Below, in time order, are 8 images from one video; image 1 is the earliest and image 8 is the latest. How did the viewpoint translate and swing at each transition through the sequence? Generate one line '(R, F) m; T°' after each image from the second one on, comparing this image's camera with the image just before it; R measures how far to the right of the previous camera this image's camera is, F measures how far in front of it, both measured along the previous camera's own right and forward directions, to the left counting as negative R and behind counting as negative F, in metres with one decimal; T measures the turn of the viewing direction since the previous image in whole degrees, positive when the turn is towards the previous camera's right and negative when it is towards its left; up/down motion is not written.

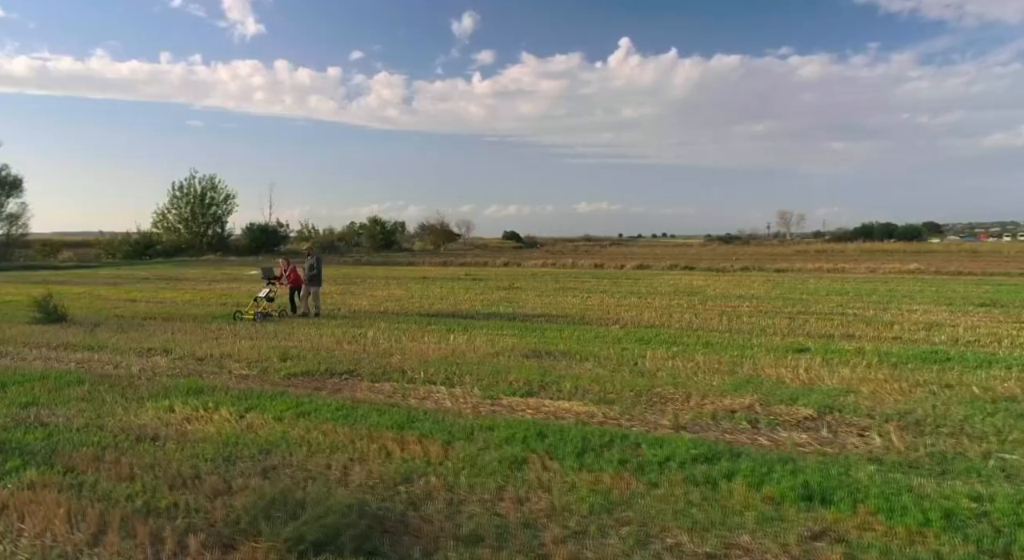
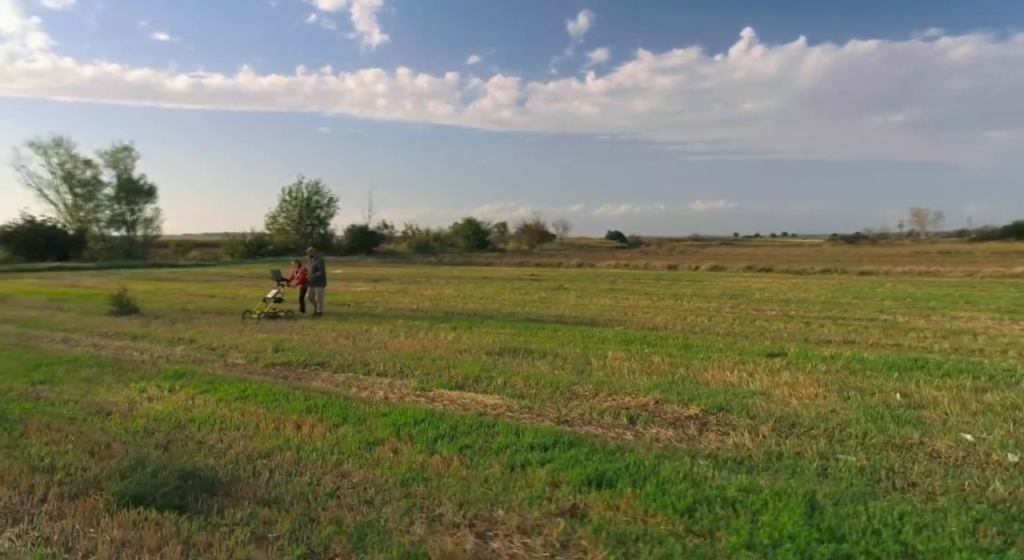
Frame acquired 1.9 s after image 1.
(+1.9, -0.3) m; -8°
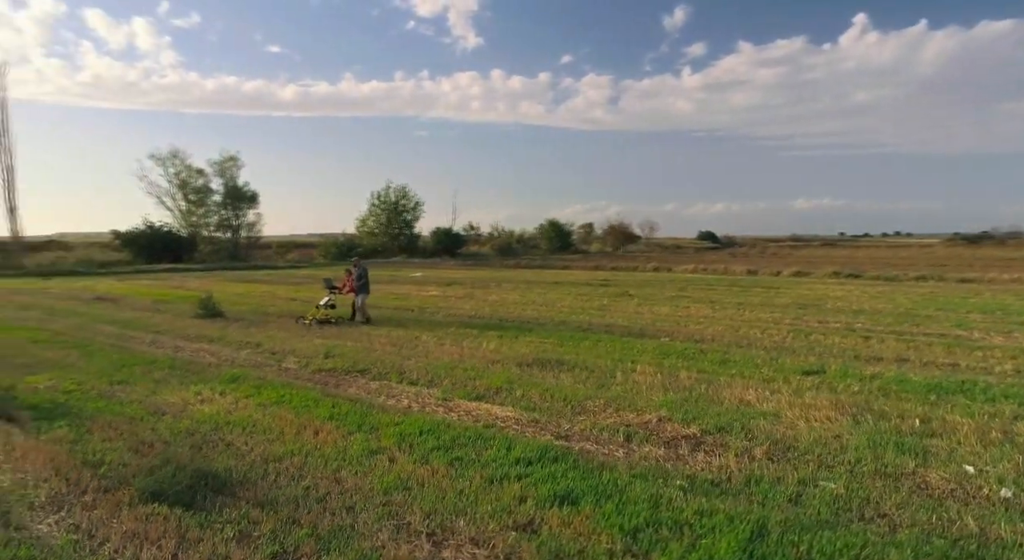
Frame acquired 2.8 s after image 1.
(+0.8, -0.2) m; -7°
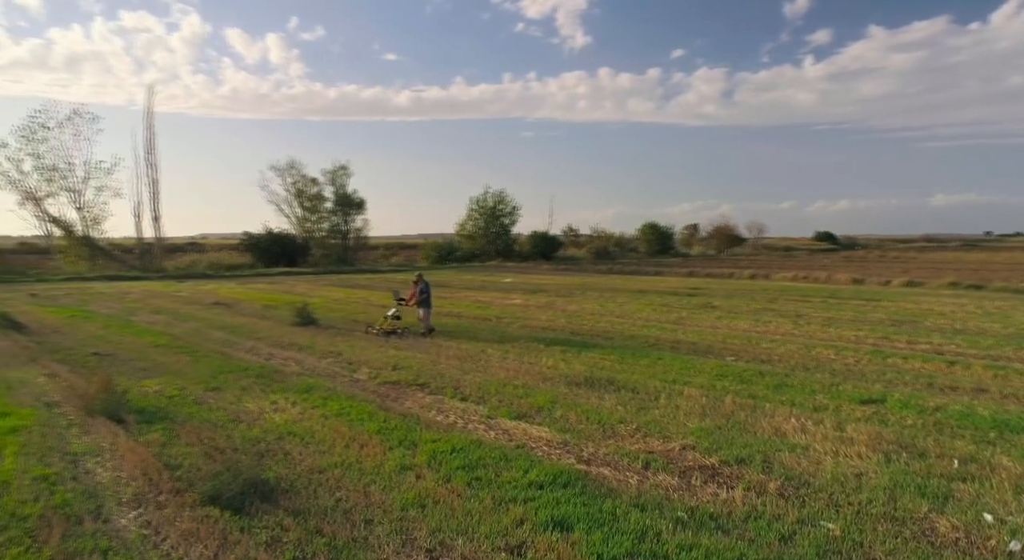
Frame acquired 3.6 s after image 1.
(+0.7, -0.4) m; -9°
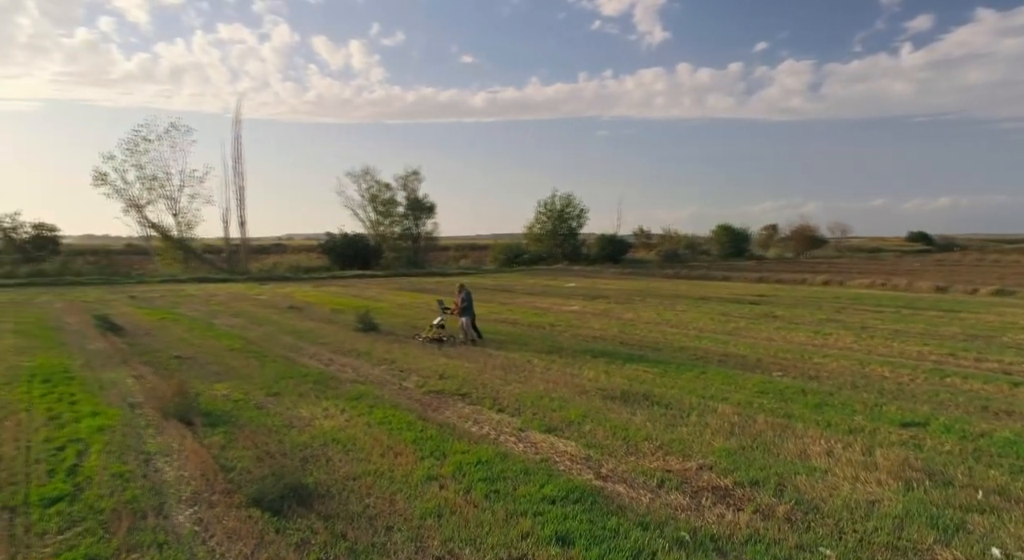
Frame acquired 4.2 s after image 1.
(+0.5, -0.3) m; -6°
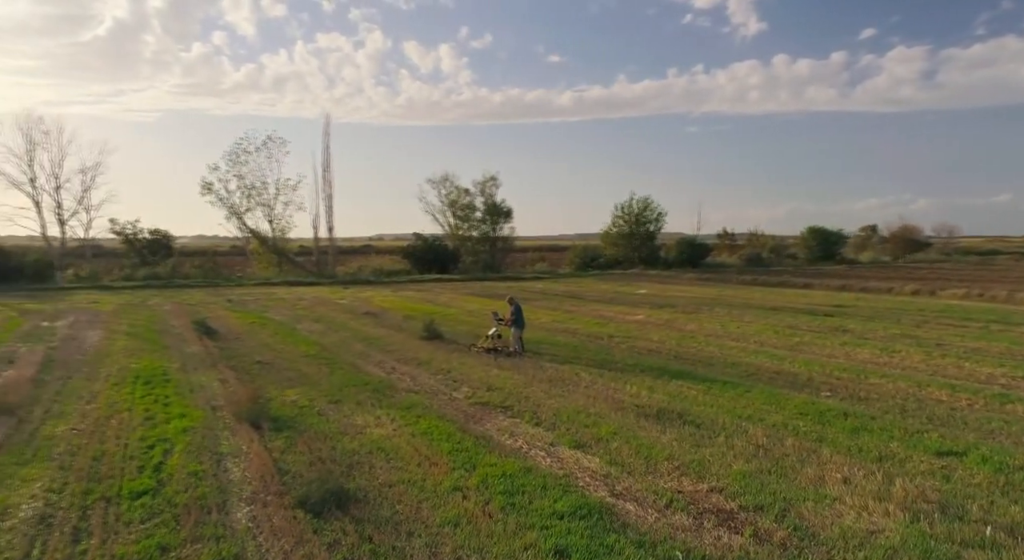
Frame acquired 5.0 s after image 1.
(+0.7, -0.5) m; -7°
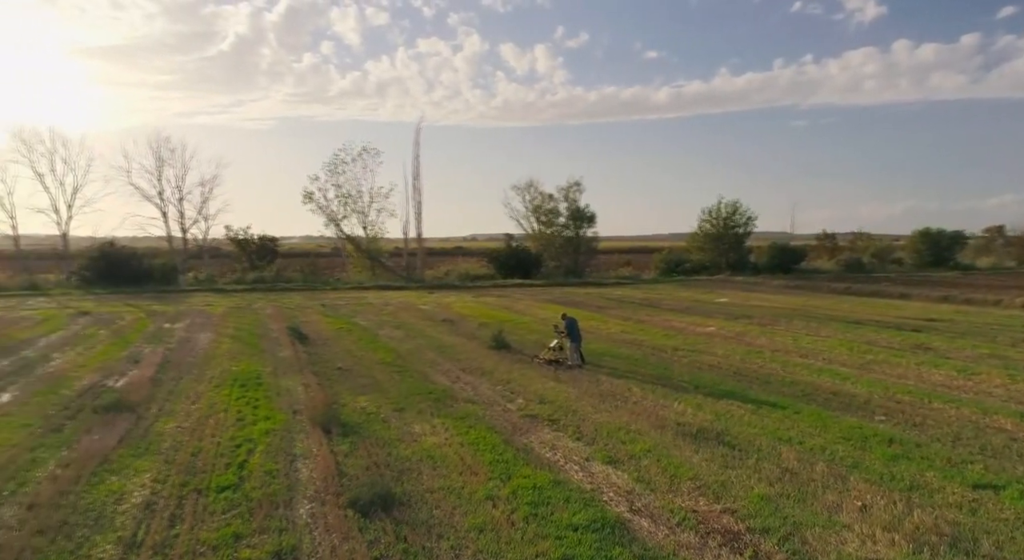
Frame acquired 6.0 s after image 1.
(+0.7, -0.7) m; -8°
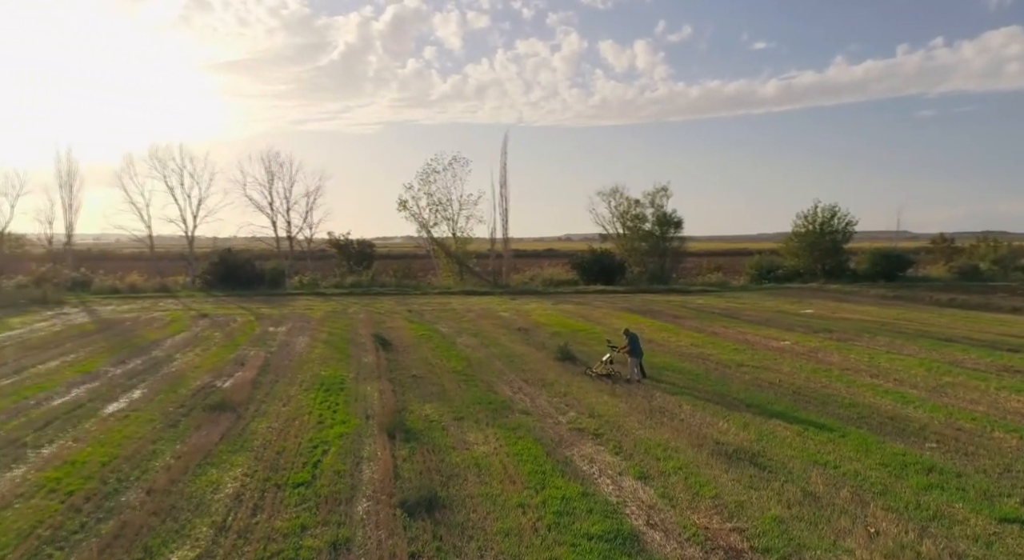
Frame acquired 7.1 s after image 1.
(+0.8, -0.9) m; -8°
